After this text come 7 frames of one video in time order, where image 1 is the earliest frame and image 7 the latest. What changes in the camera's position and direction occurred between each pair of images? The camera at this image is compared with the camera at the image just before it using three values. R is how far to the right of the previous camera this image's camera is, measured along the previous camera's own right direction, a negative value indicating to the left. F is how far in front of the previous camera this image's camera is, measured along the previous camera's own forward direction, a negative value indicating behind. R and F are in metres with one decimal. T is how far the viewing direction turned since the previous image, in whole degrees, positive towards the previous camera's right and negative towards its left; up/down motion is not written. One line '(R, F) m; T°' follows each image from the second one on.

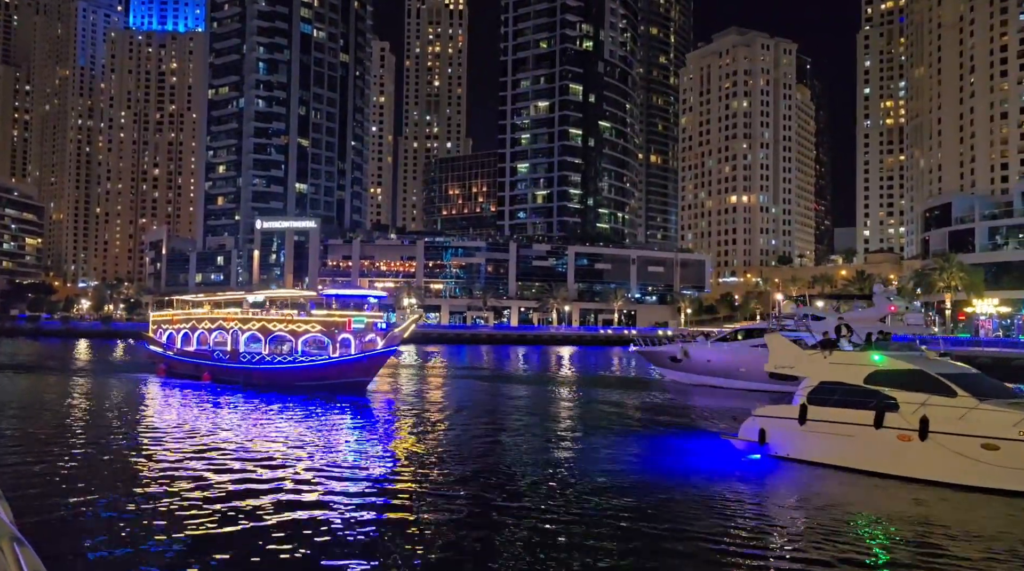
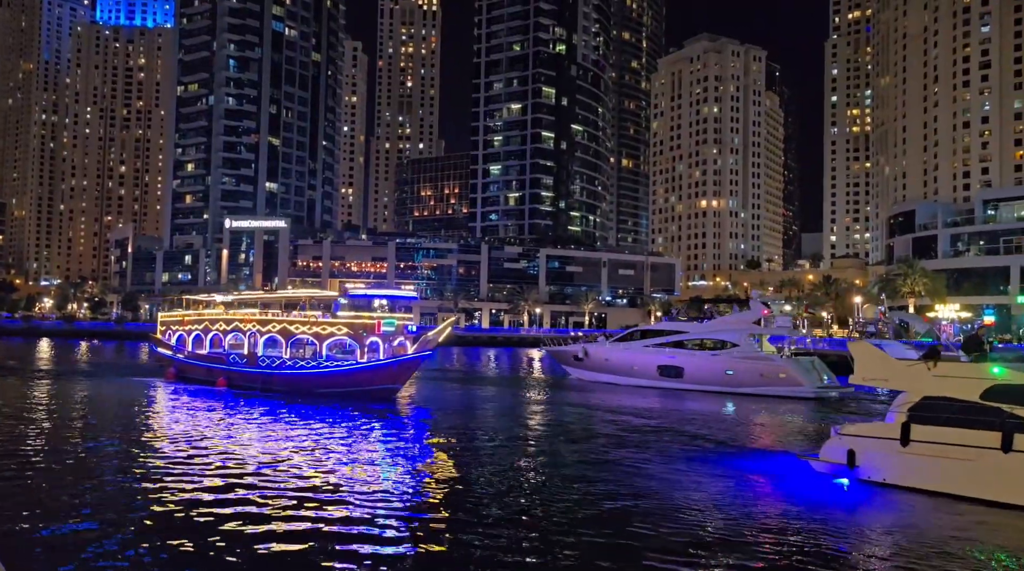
(-1.2, +1.5) m; +2°
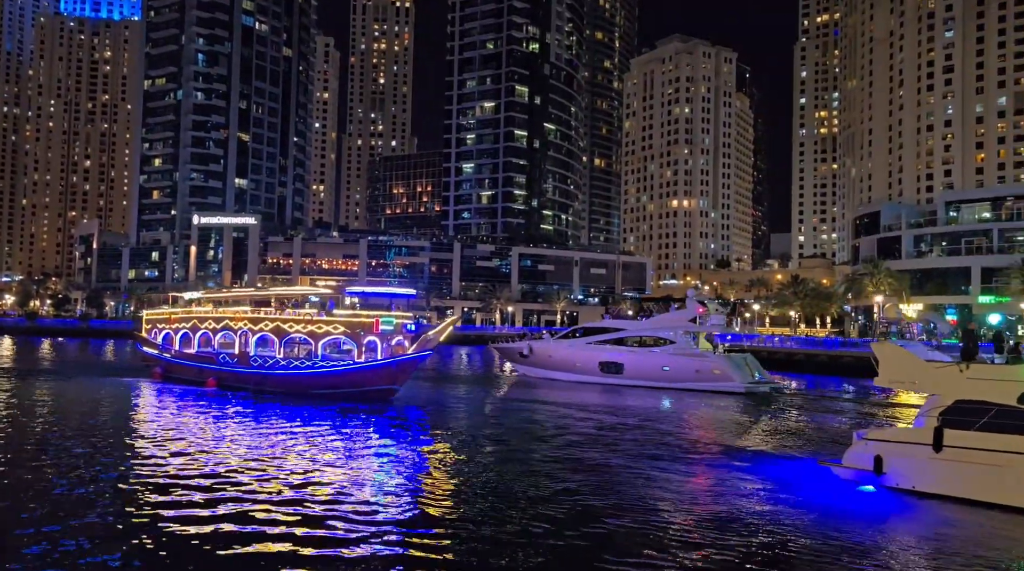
(+0.2, -0.2) m; +2°
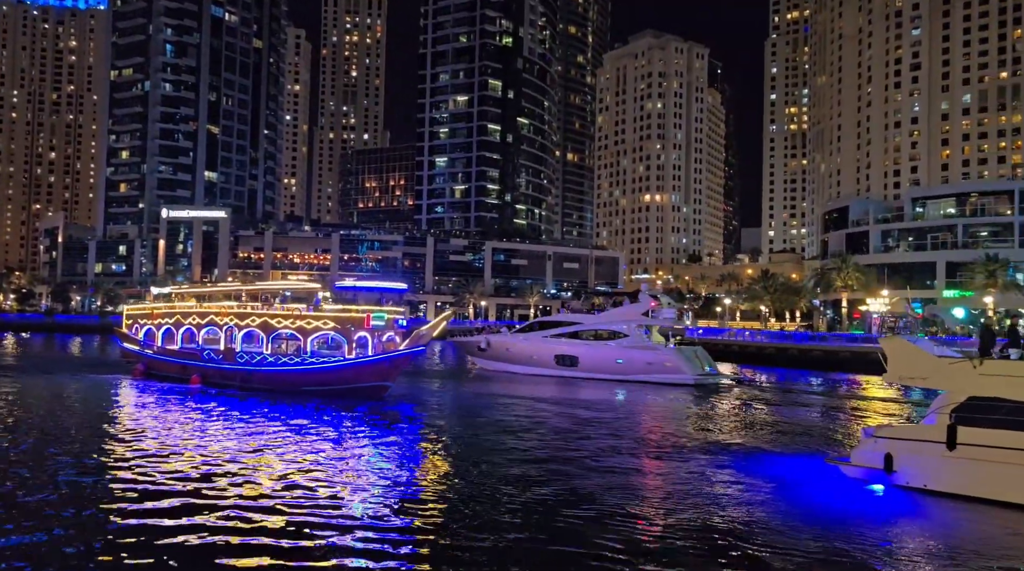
(0.0, 0.0) m; +2°
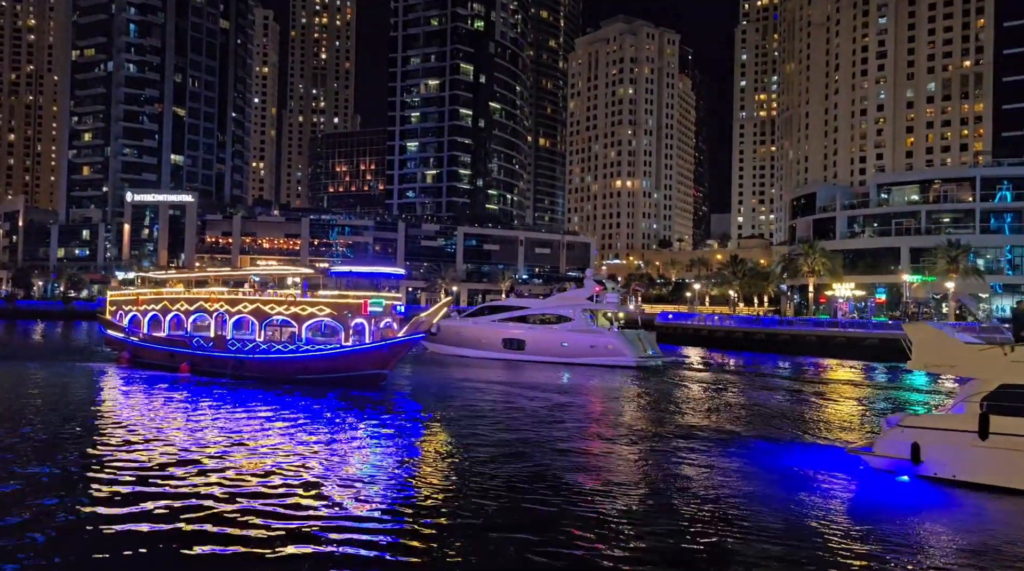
(+0.2, 0.0) m; +2°
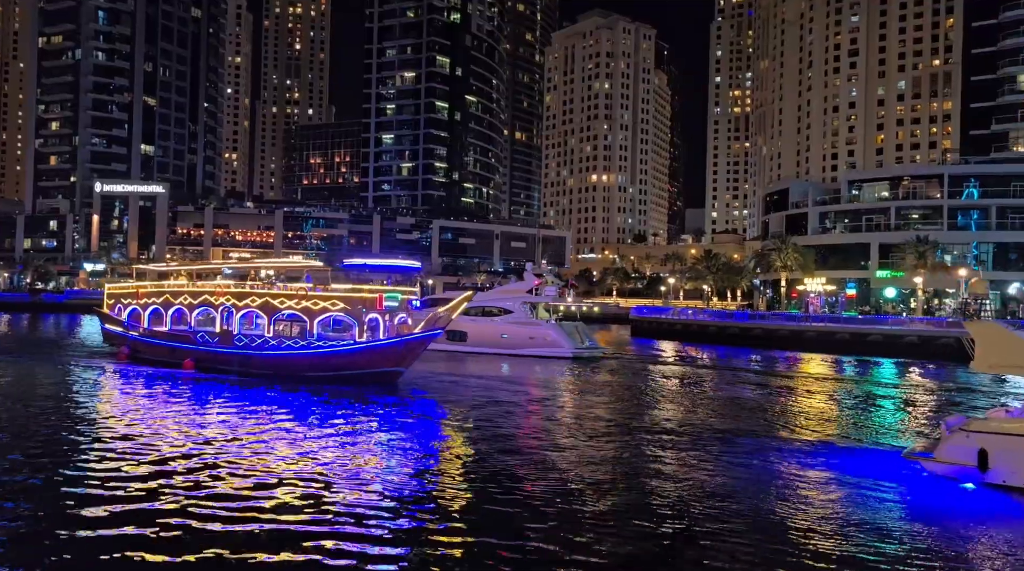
(+0.1, +0.1) m; +2°
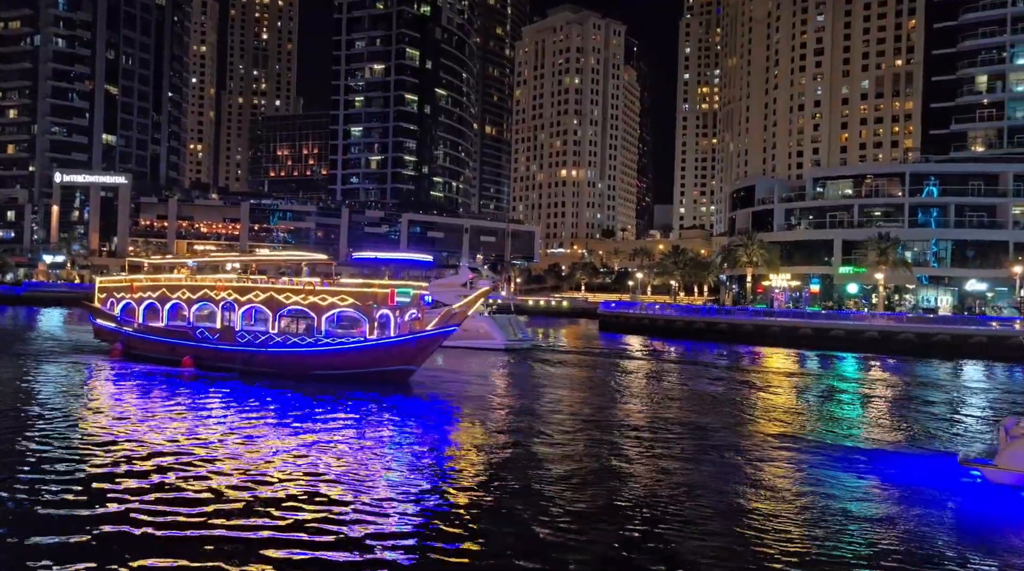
(+0.1, +0.1) m; +2°
